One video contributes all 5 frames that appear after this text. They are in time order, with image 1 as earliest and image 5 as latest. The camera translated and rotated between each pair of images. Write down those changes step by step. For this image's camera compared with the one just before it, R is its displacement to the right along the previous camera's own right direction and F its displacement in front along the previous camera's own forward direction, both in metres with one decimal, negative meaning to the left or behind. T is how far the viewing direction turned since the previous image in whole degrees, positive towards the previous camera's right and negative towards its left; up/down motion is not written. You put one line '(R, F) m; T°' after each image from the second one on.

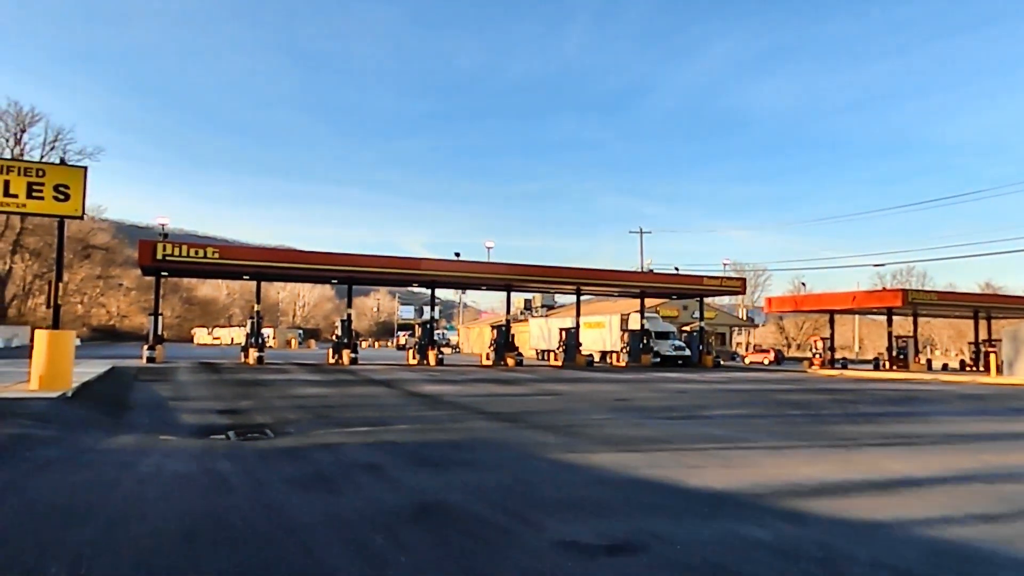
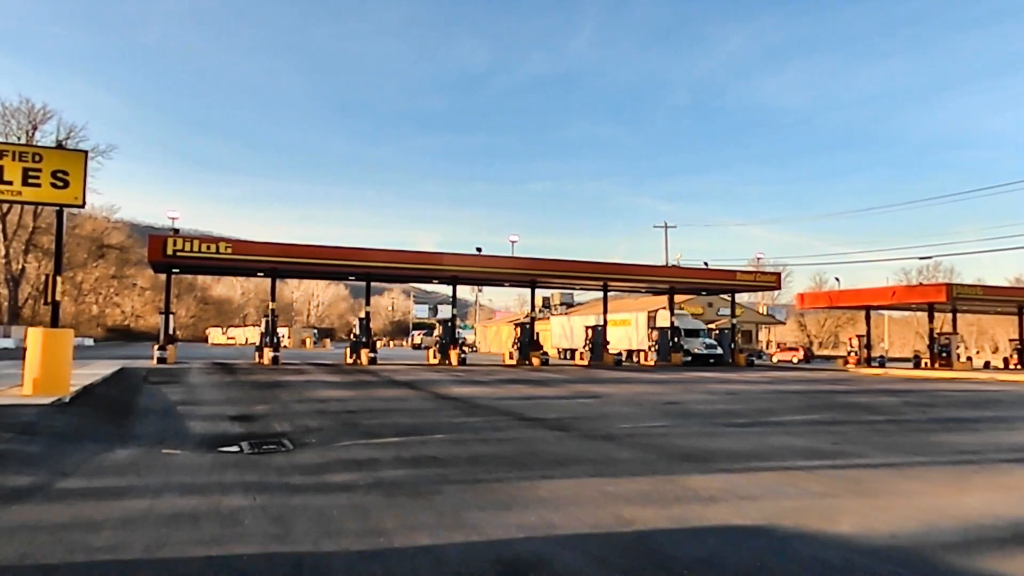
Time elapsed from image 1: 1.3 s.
(-0.6, +1.7) m; -1°
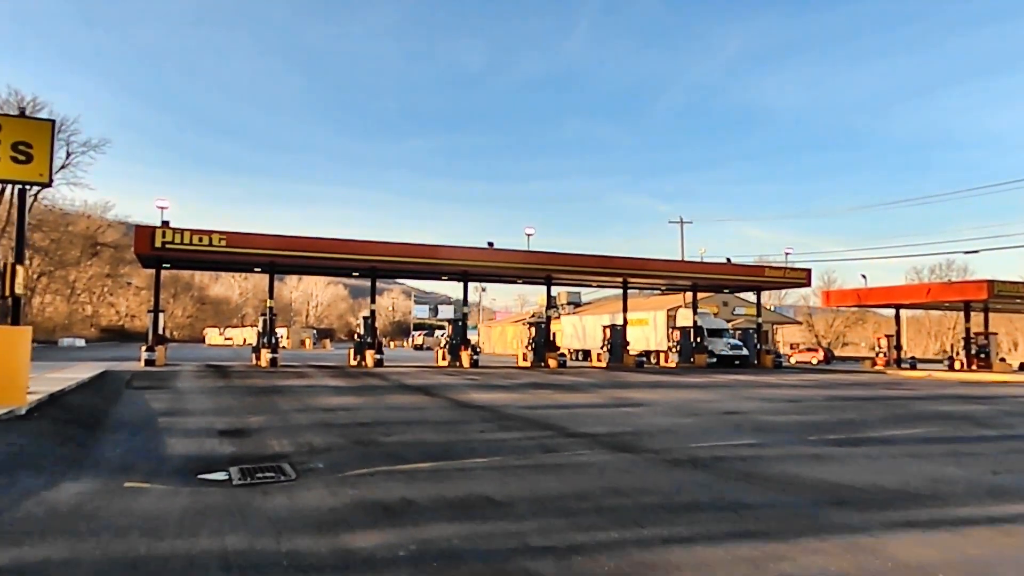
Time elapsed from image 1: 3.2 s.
(-0.8, +2.4) m; 0°
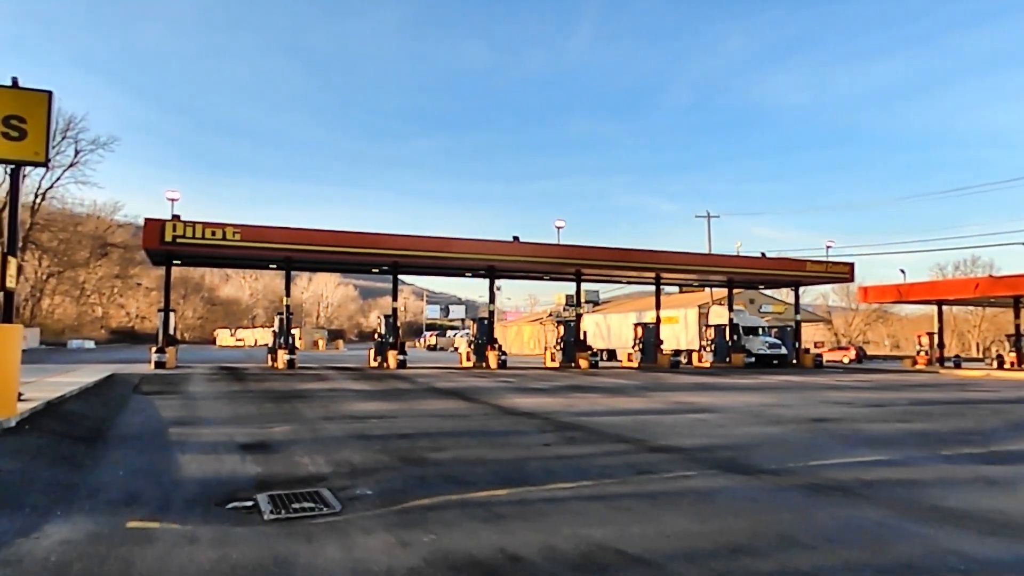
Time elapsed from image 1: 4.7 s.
(-0.9, +1.9) m; -1°
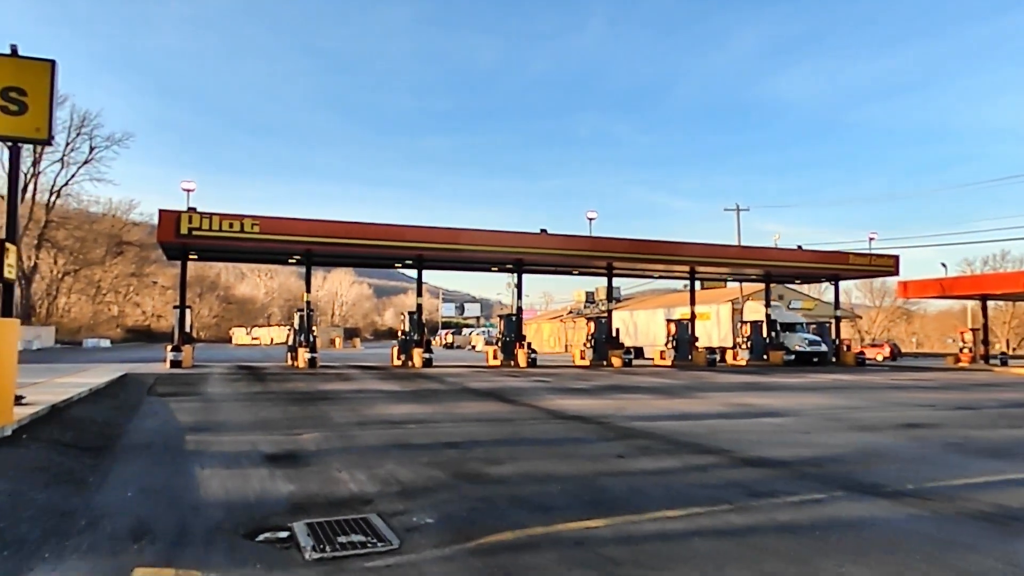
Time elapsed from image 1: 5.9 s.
(-0.7, +1.5) m; -1°
